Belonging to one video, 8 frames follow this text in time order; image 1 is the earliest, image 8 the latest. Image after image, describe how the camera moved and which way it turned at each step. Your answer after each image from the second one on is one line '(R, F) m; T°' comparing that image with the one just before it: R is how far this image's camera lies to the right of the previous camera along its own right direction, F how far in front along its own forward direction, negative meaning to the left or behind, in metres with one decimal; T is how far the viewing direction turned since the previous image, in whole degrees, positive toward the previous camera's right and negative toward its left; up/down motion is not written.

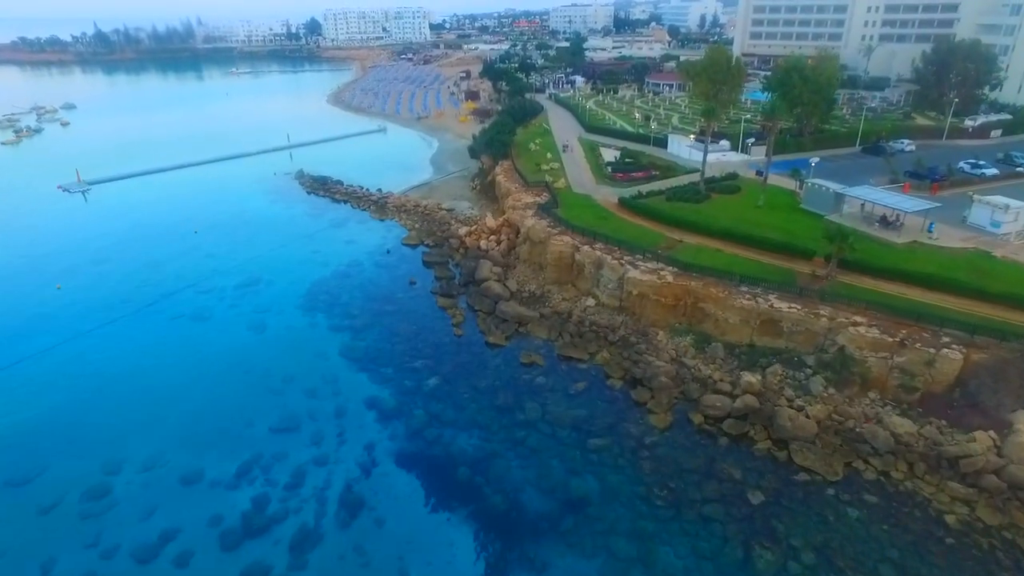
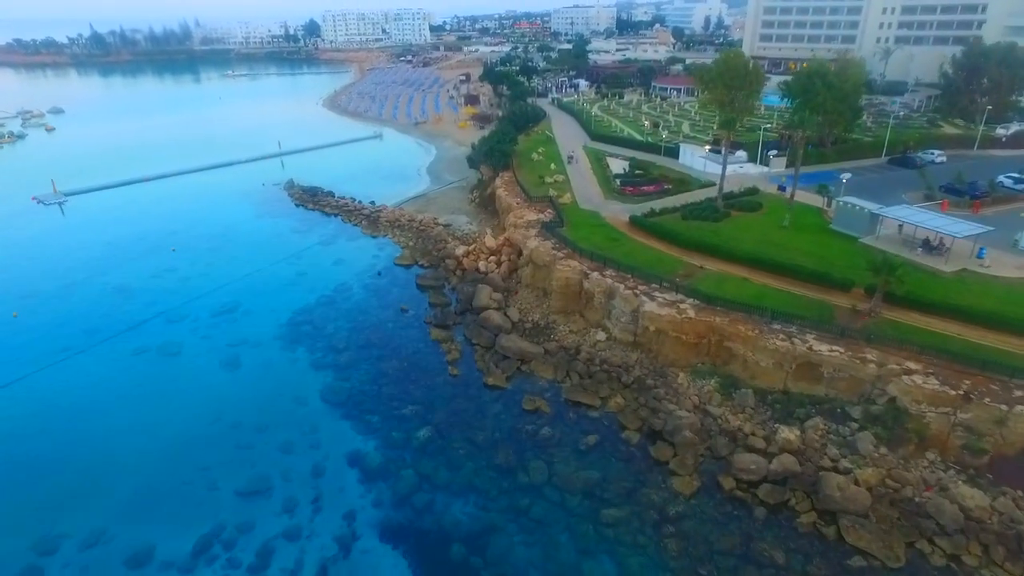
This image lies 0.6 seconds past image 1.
(0.0, +4.0) m; 0°
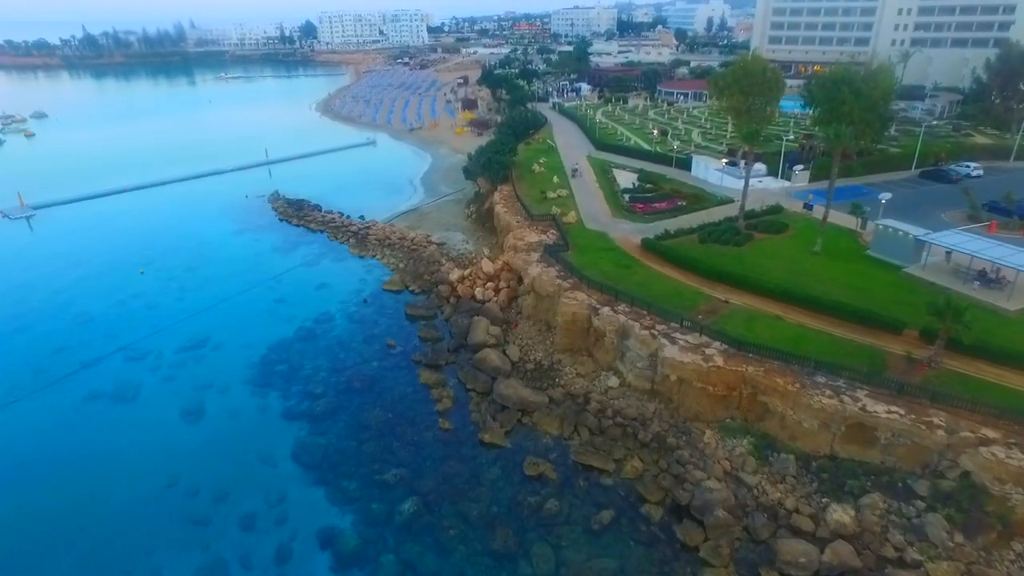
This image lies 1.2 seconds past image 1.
(0.0, +4.3) m; 0°
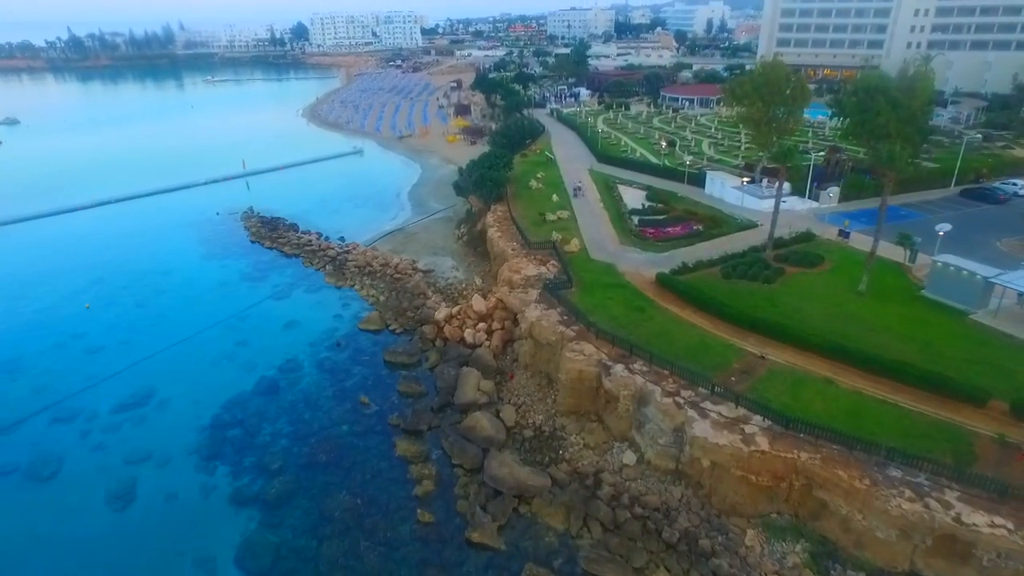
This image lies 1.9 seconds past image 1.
(+0.1, +5.3) m; 0°
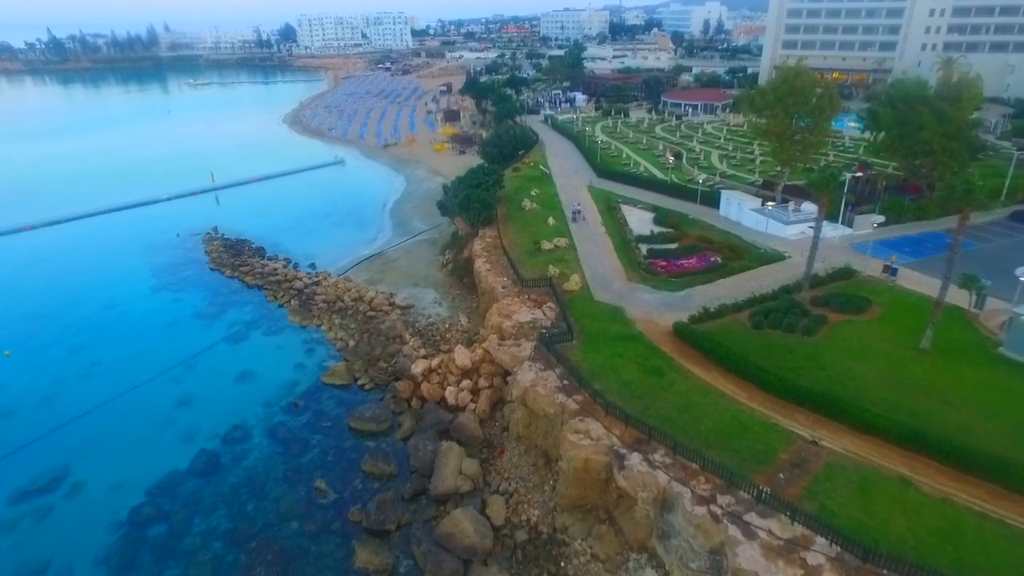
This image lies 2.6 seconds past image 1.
(+0.2, +5.6) m; +1°
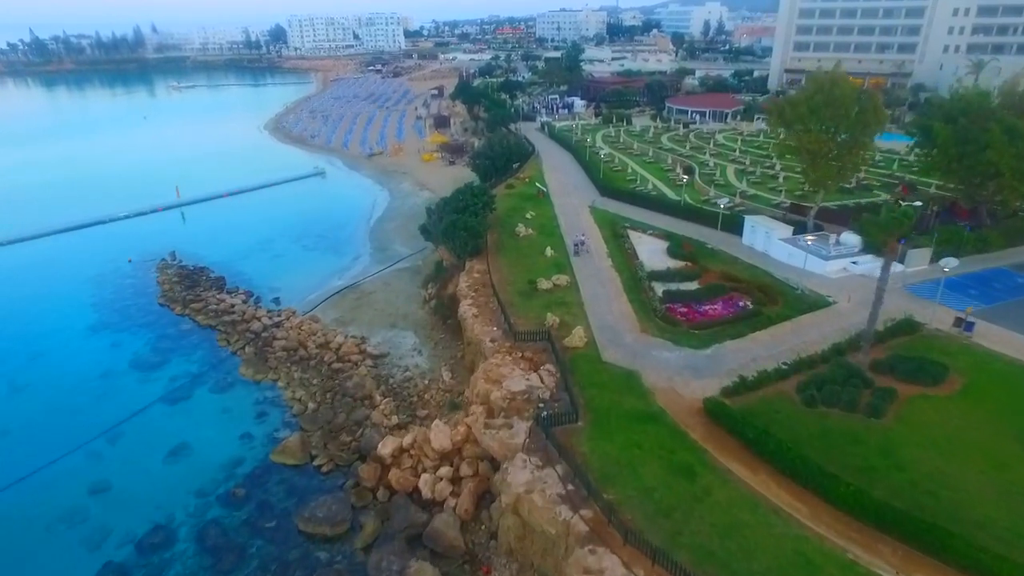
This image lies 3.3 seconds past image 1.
(+0.3, +5.9) m; 0°
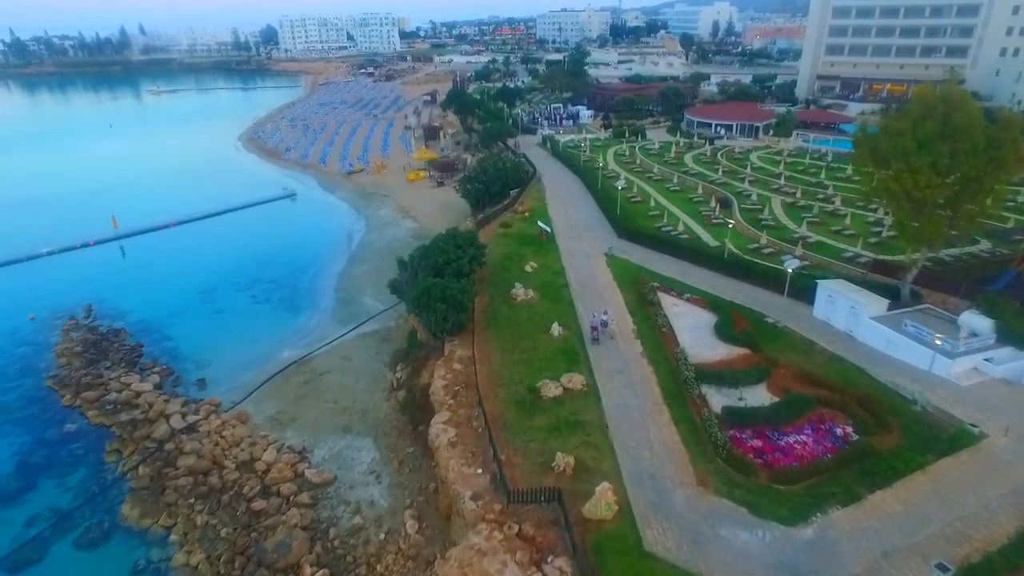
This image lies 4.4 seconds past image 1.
(+0.2, +9.6) m; 0°
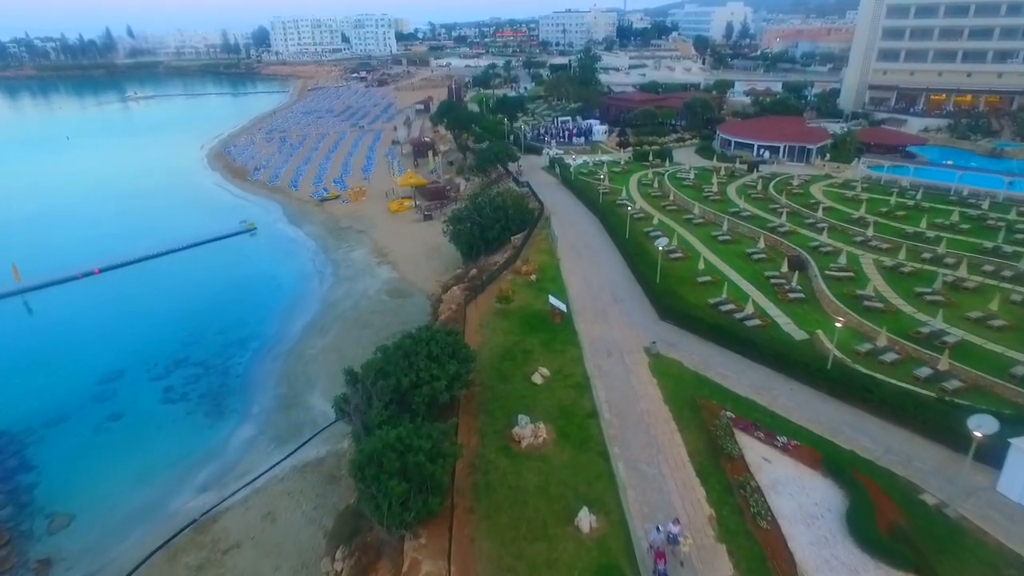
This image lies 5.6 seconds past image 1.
(0.0, +10.8) m; 0°
